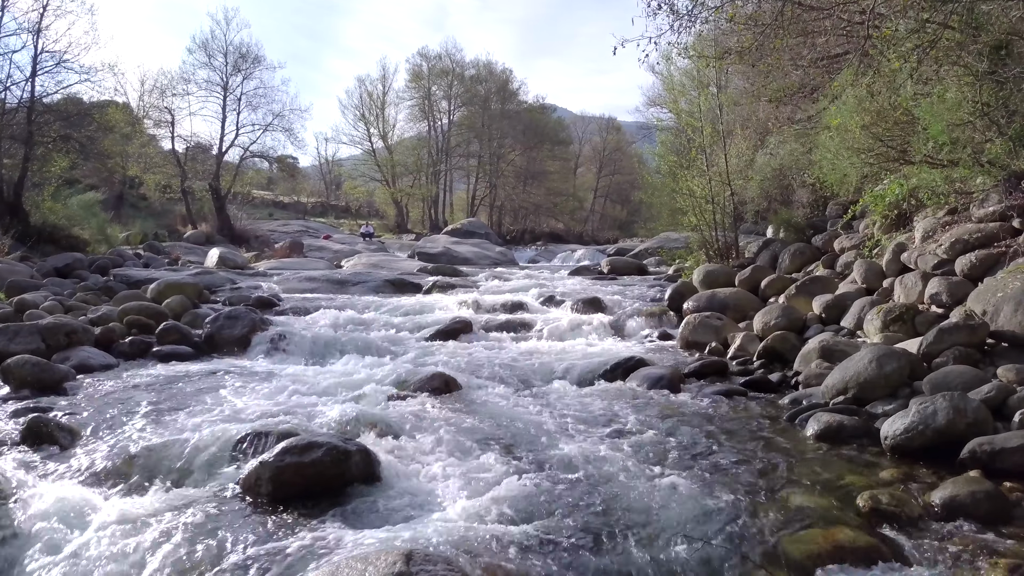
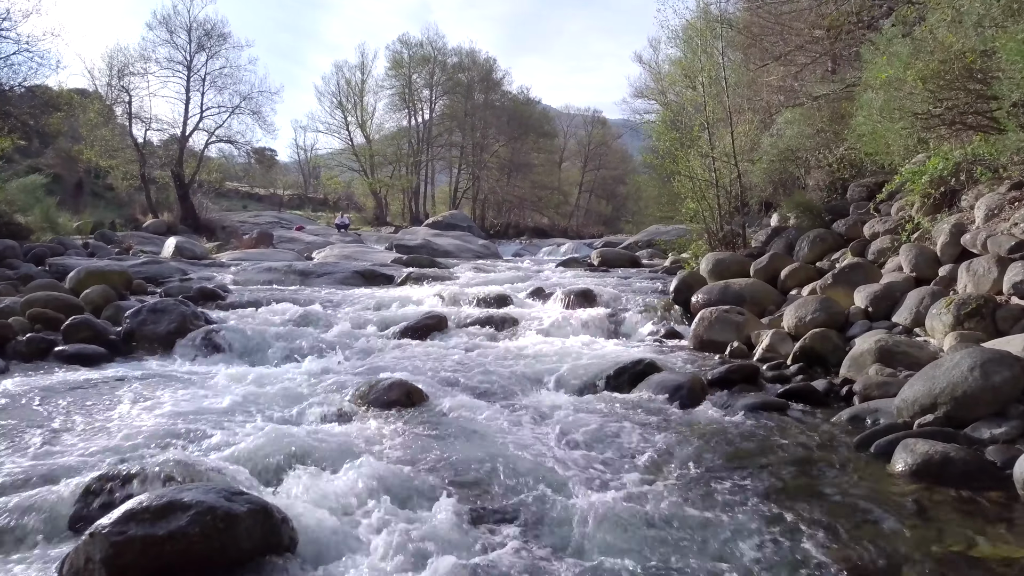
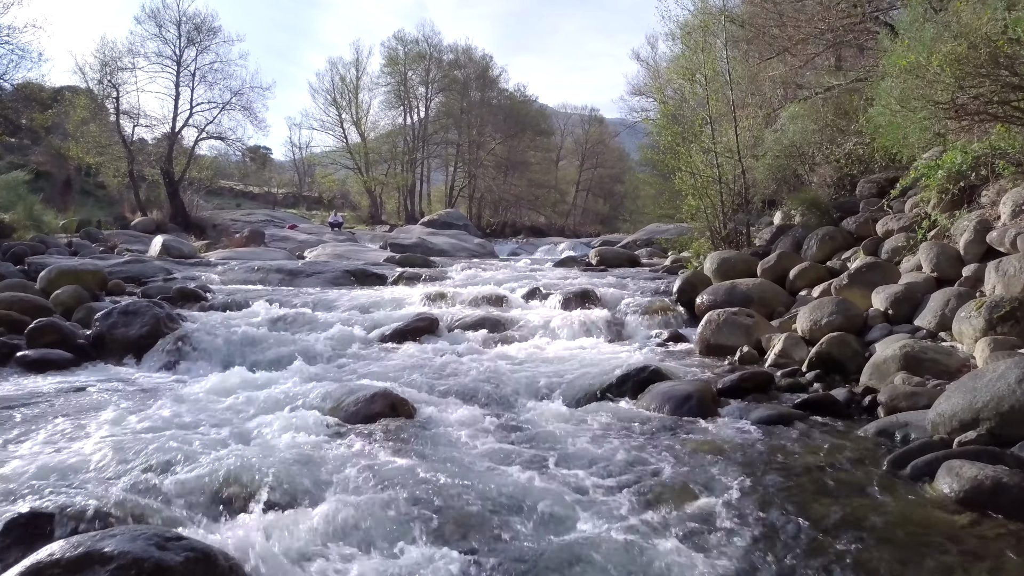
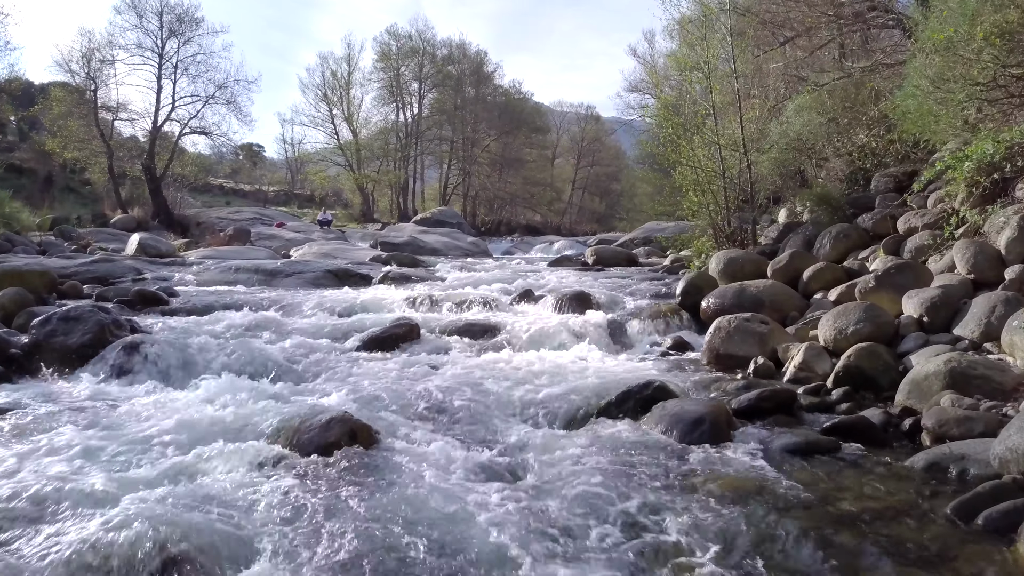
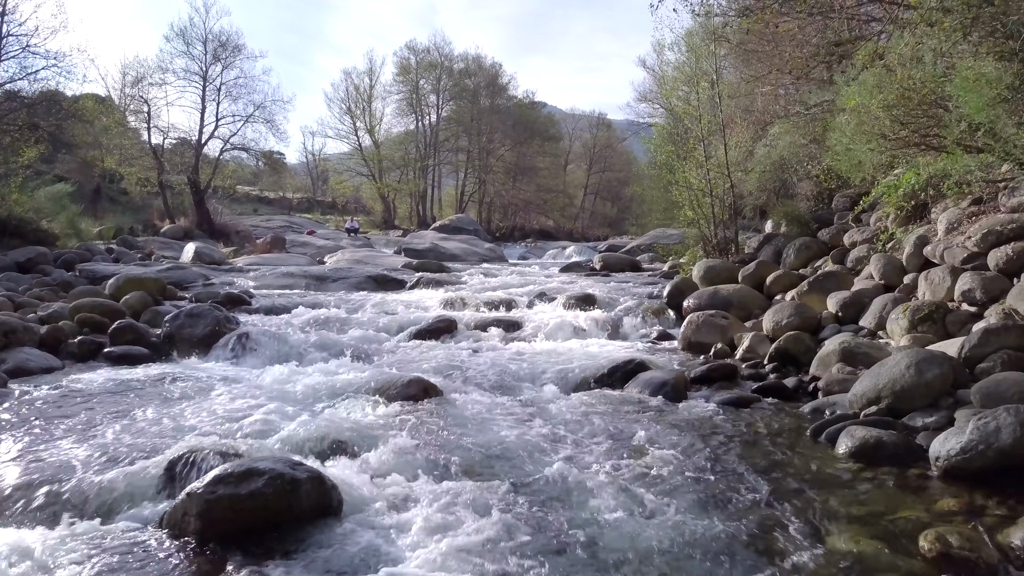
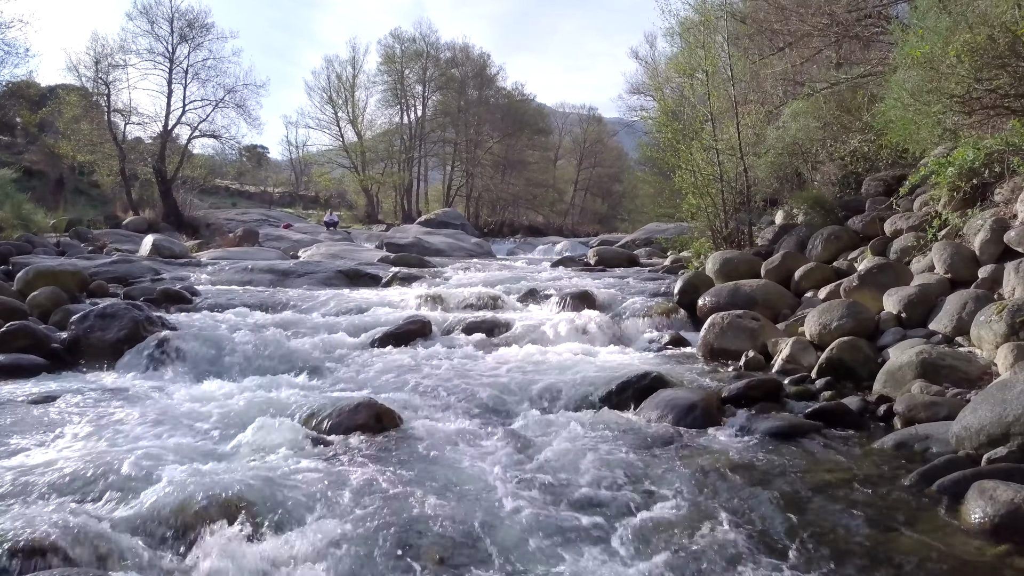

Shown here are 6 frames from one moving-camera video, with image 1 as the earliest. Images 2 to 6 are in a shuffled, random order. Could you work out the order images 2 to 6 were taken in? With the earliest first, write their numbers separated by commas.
5, 2, 3, 6, 4
